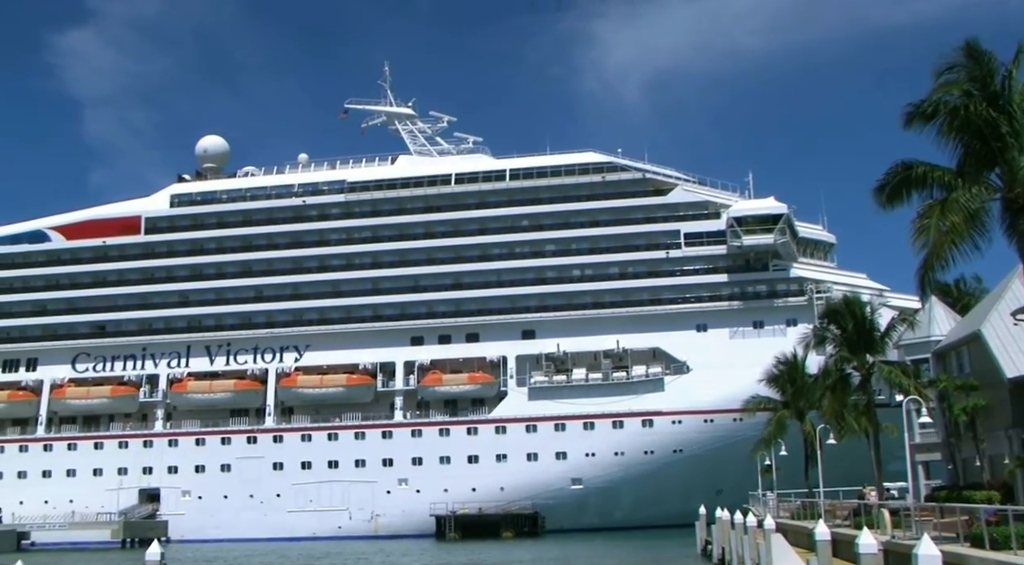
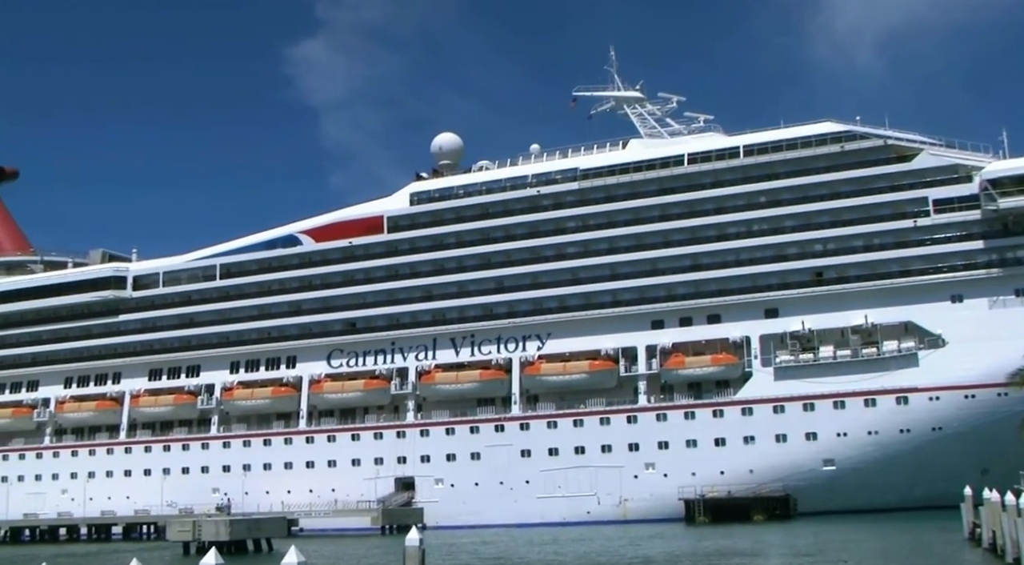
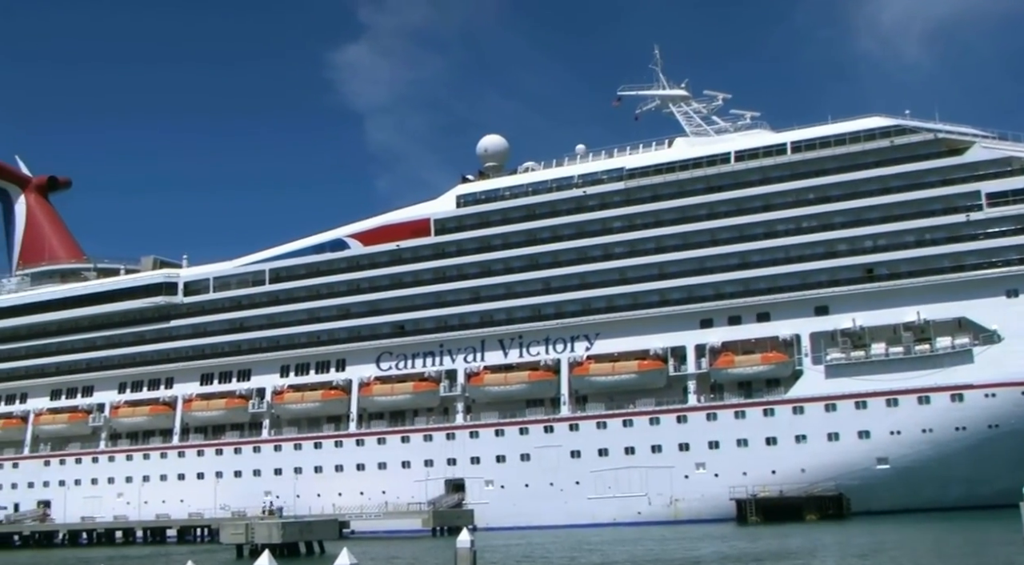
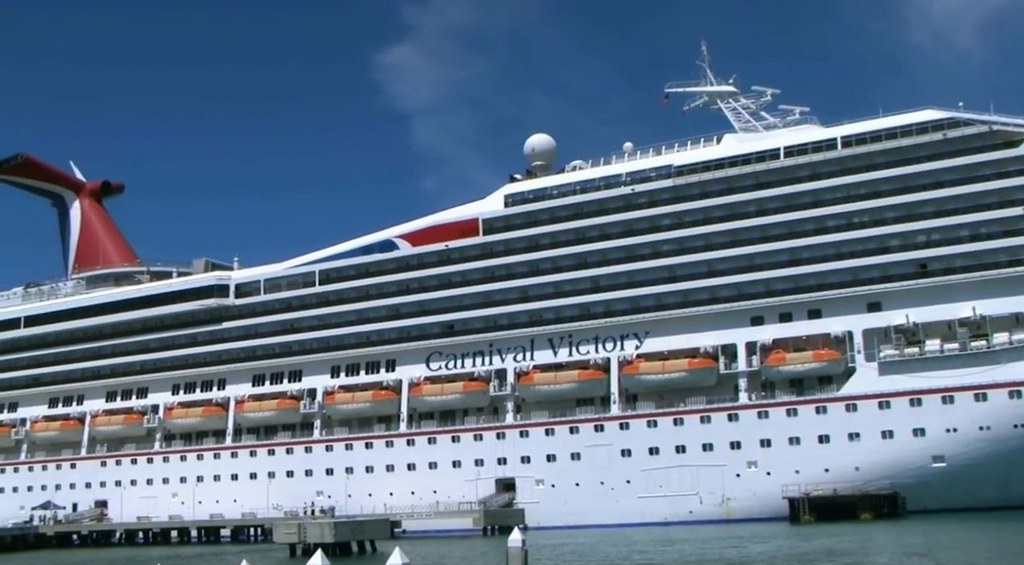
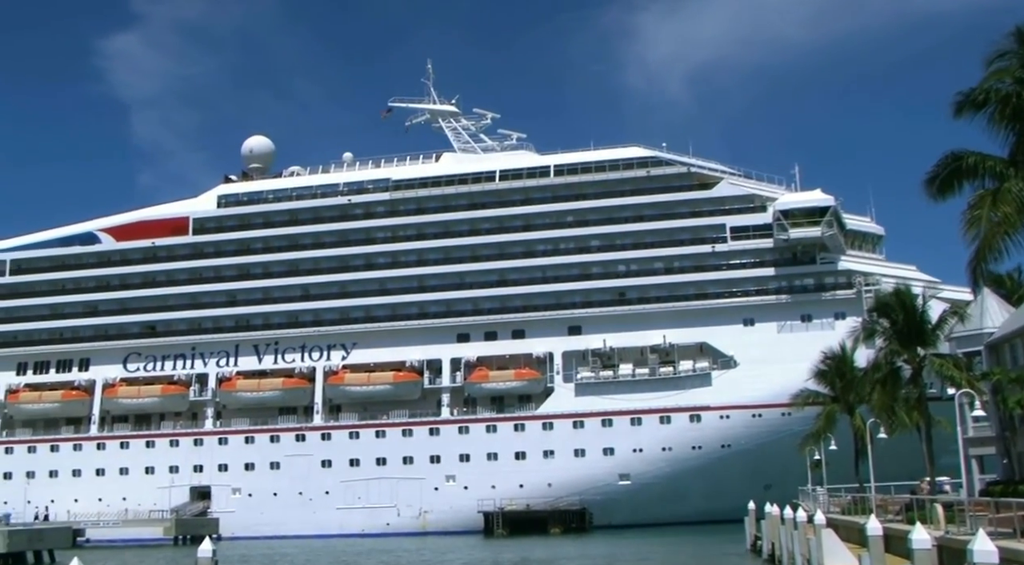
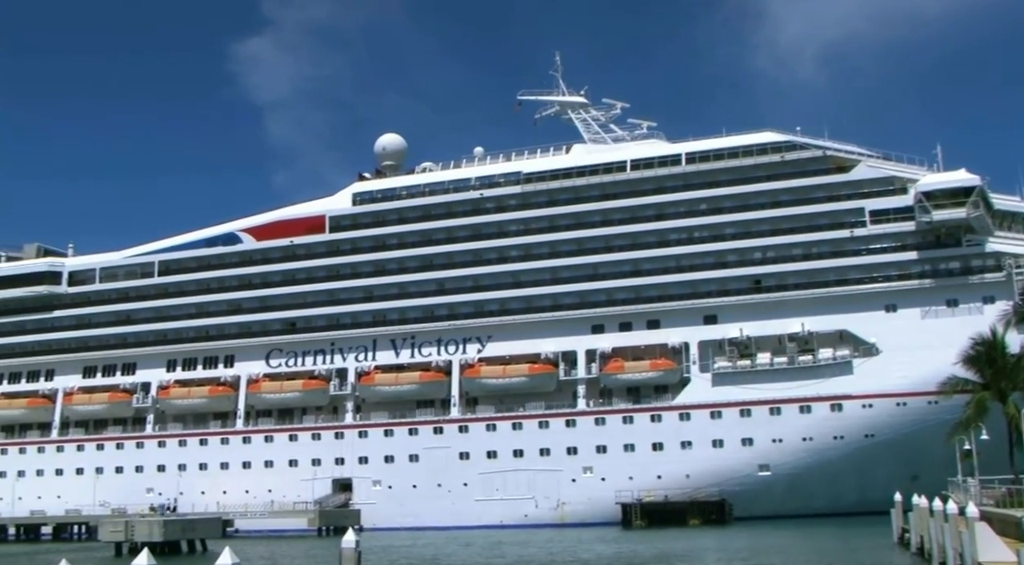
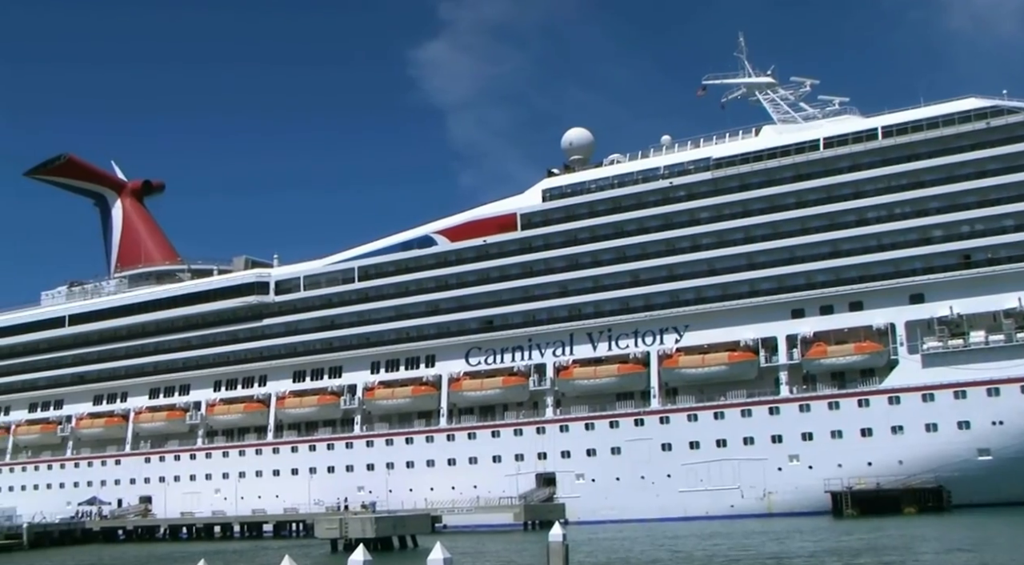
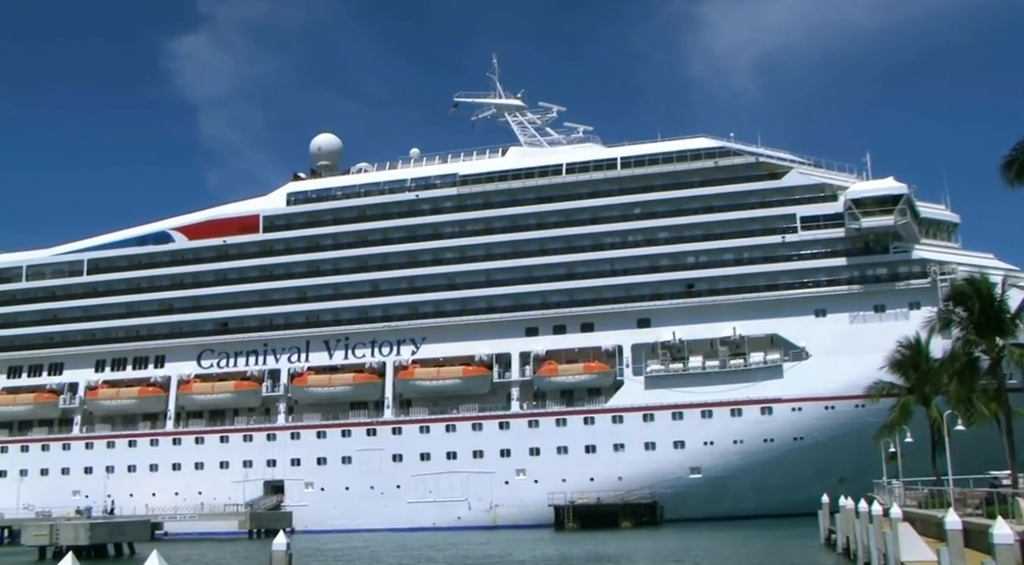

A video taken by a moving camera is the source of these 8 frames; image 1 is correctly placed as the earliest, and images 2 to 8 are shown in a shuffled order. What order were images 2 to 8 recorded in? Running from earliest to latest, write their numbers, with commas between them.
5, 8, 6, 2, 3, 4, 7
